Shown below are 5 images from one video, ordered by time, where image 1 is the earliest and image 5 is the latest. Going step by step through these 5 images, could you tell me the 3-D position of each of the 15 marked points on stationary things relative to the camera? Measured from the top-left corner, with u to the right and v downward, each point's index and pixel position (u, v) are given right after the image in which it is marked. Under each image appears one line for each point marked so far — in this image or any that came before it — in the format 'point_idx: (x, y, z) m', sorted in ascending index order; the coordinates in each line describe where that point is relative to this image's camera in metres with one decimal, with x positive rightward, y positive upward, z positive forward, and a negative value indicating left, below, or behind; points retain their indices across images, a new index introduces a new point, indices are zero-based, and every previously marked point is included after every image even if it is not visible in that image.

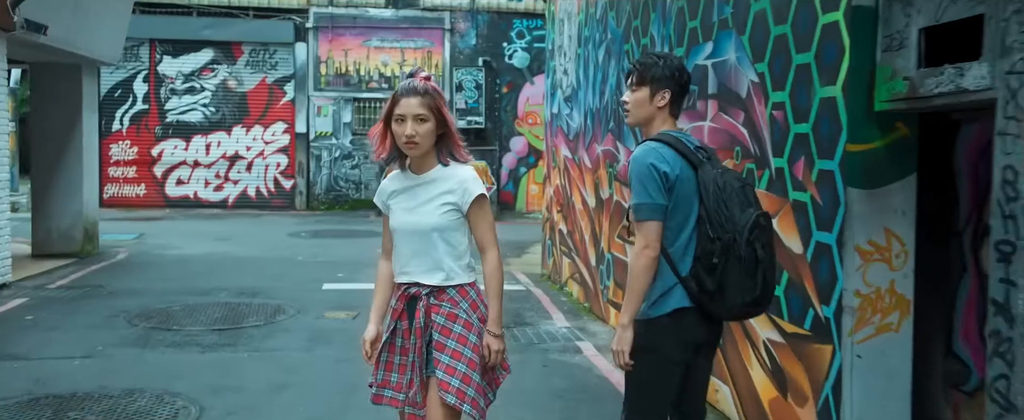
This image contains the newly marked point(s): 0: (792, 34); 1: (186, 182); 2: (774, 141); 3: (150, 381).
0: (+1.5, +0.9, +4.0) m
1: (-7.7, +0.7, +18.3) m
2: (+1.4, +0.4, +4.1) m
3: (-2.6, -1.2, +5.4) m
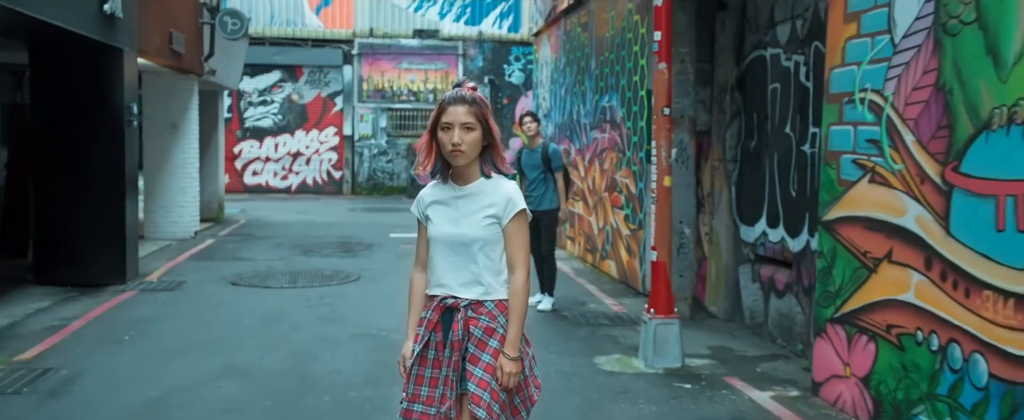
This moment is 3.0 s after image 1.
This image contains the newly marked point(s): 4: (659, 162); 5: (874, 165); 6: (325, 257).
0: (+1.4, +1.4, +9.1) m
1: (-7.8, +1.1, +23.5) m
2: (+1.4, +0.8, +9.2) m
3: (-2.6, -0.8, +10.5) m
4: (+1.1, +0.4, +6.0) m
5: (+2.2, +0.3, +4.5) m
6: (-2.8, -0.7, +11.4) m
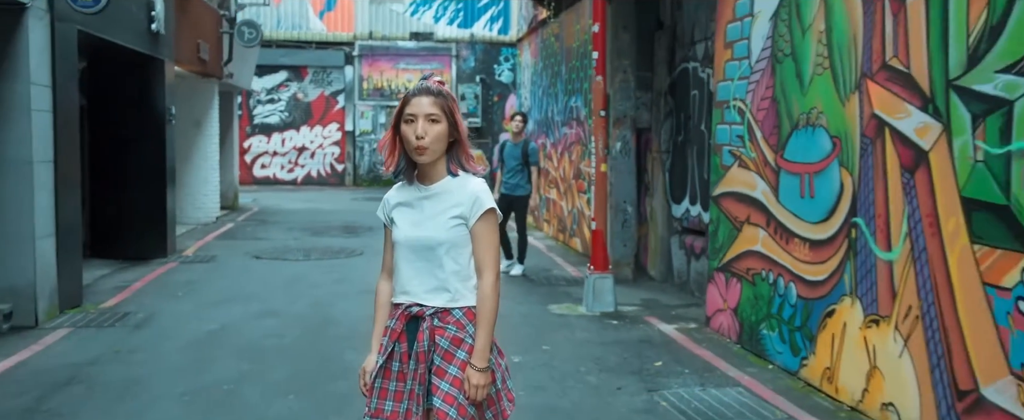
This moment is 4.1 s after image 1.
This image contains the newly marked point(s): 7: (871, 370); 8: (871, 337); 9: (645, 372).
0: (+1.1, +1.6, +10.8) m
1: (-8.1, +1.4, +25.2) m
2: (+1.1, +1.0, +11.0) m
3: (-2.9, -0.6, +12.2) m
4: (+0.9, +0.6, +7.7) m
5: (+1.9, +0.5, +6.2) m
6: (-3.1, -0.5, +13.1) m
7: (+2.1, -1.0, +4.5) m
8: (+2.1, -0.8, +4.5) m
9: (+1.0, -1.2, +5.6) m
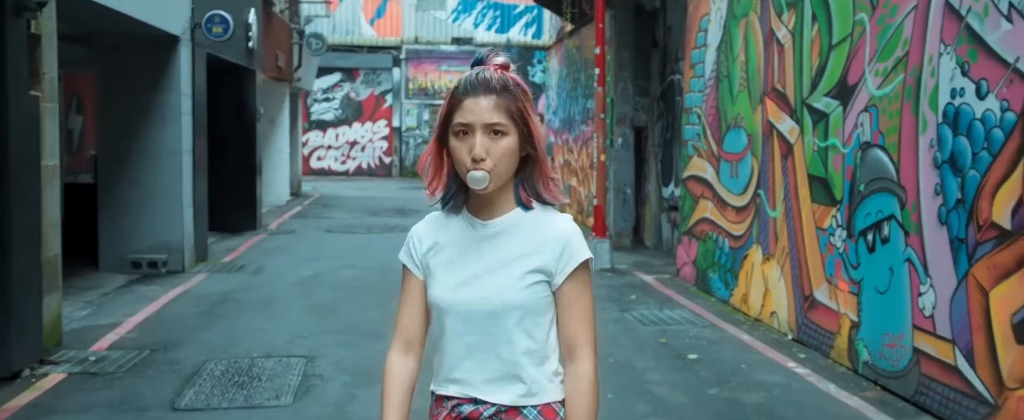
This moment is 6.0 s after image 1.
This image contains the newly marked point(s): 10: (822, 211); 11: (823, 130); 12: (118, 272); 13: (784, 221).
0: (+1.6, +1.9, +13.1) m
1: (-6.9, +1.9, +27.8) m
2: (+1.6, +1.3, +13.2) m
3: (-2.4, -0.3, +14.7) m
4: (+1.1, +0.8, +10.0) m
5: (+2.1, +0.7, +8.4) m
6: (-2.6, -0.2, +15.6) m
7: (+2.3, -0.7, +6.7) m
8: (+2.3, -0.5, +6.7) m
9: (+1.1, -0.9, +7.8) m
10: (+2.4, 0.0, +5.8) m
11: (+2.4, +0.6, +5.8) m
12: (-4.8, -0.8, +9.3) m
13: (+2.3, -0.1, +6.4) m
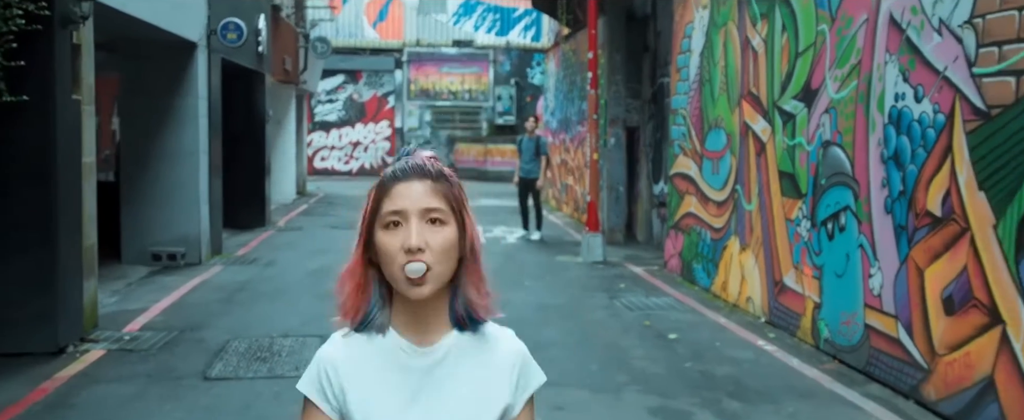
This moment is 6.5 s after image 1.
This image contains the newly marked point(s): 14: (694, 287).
0: (+1.6, +1.9, +13.7) m
1: (-6.9, +1.9, +28.4) m
2: (+1.5, +1.4, +13.8) m
3: (-2.4, -0.2, +15.2) m
4: (+1.1, +0.9, +10.5) m
5: (+2.0, +0.8, +9.0) m
6: (-2.6, -0.1, +16.1) m
7: (+2.2, -0.7, +7.3) m
8: (+2.2, -0.5, +7.3) m
9: (+1.1, -0.9, +8.4) m
10: (+2.3, +0.1, +6.4) m
11: (+2.3, +0.7, +6.3) m
12: (-4.8, -0.7, +9.8) m
13: (+2.3, 0.0, +7.0) m
14: (+2.0, -0.9, +8.5) m
